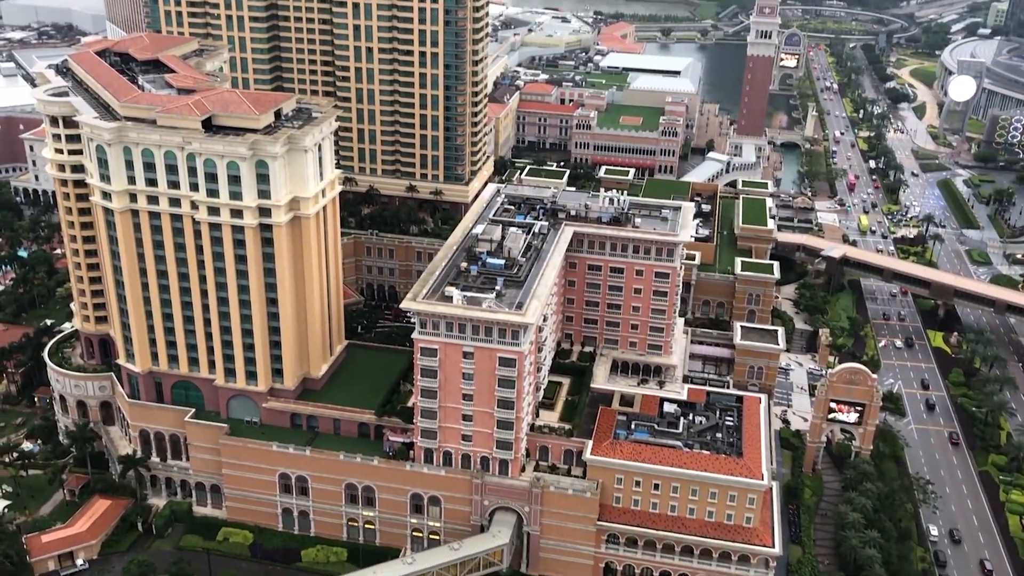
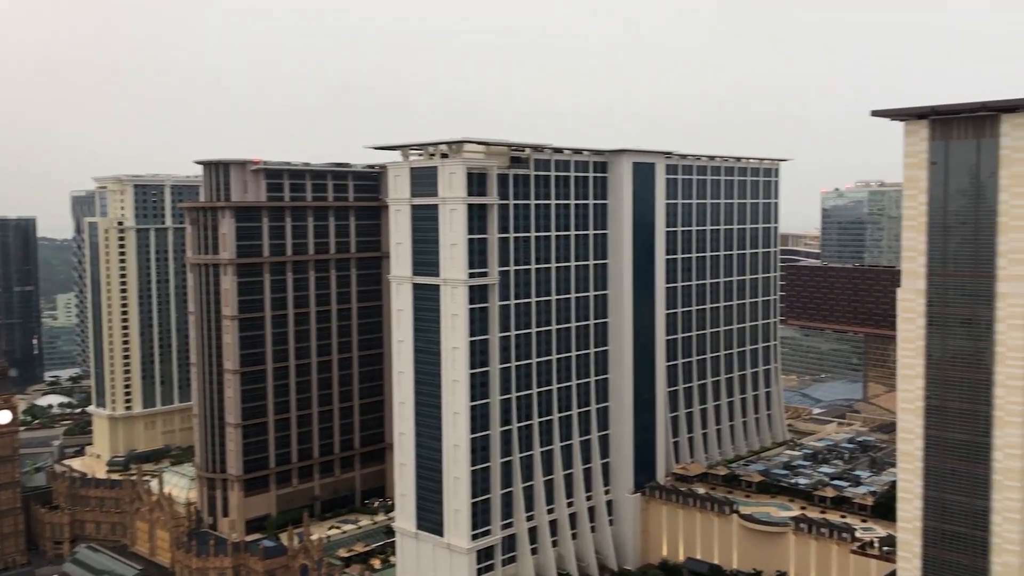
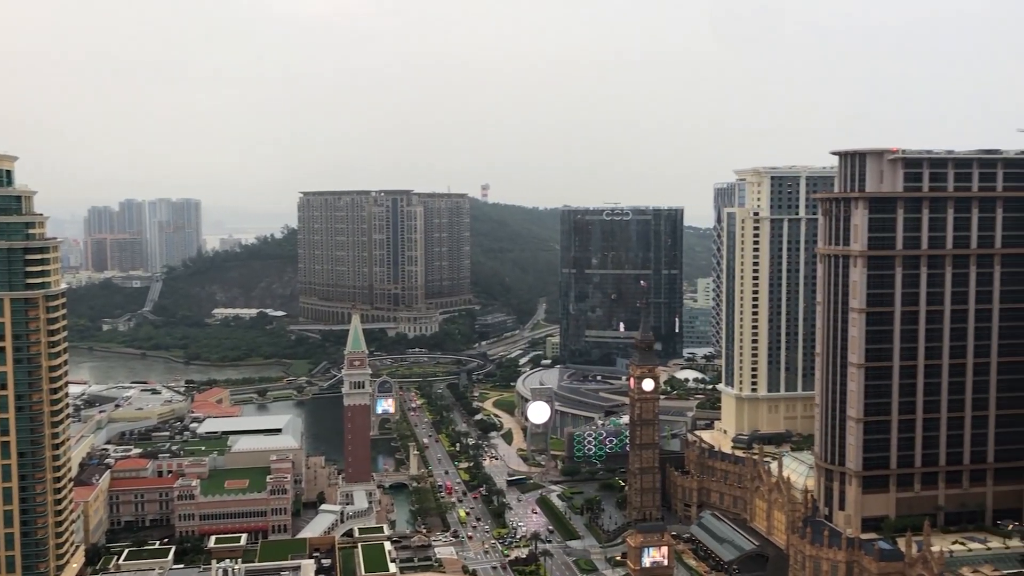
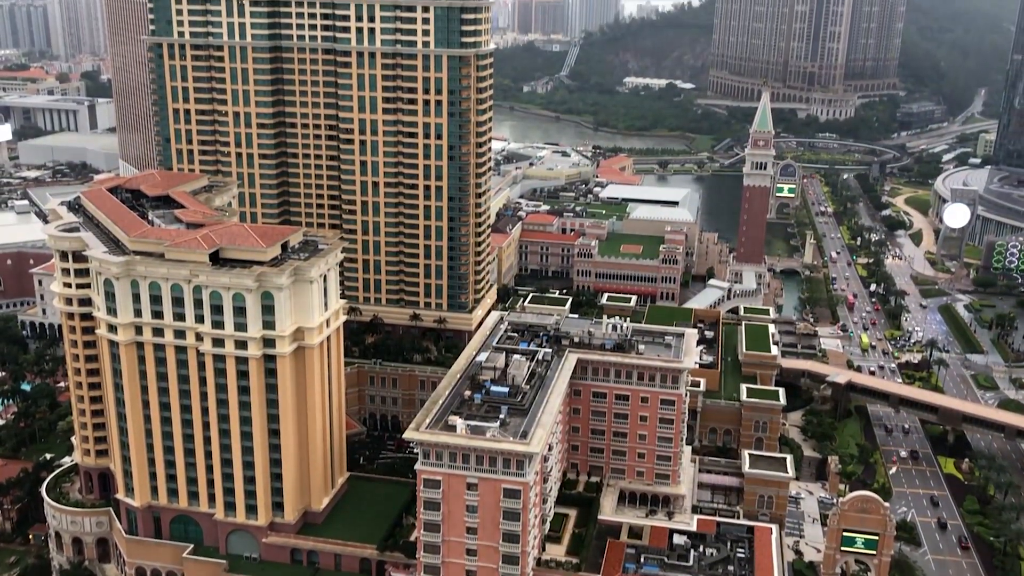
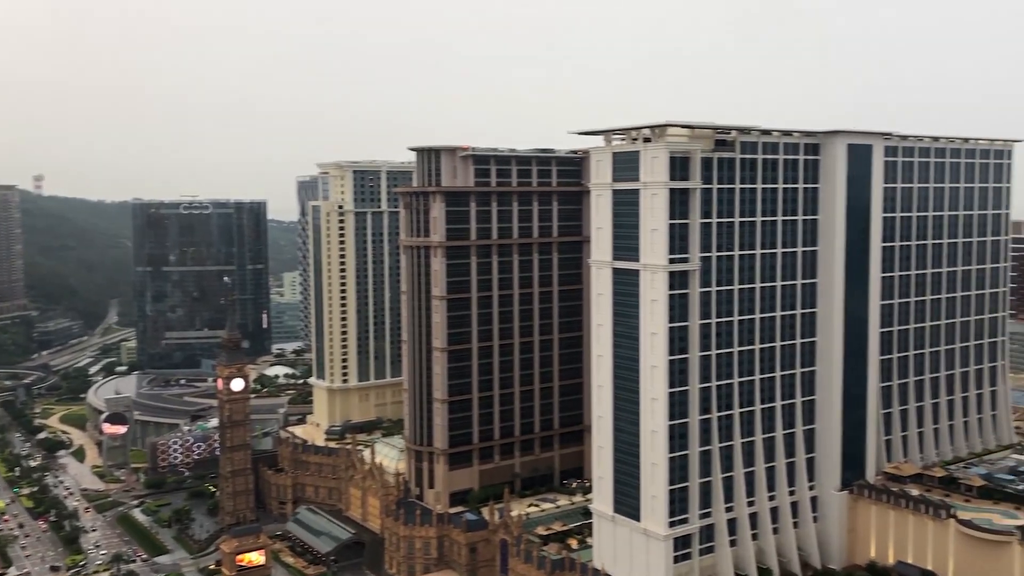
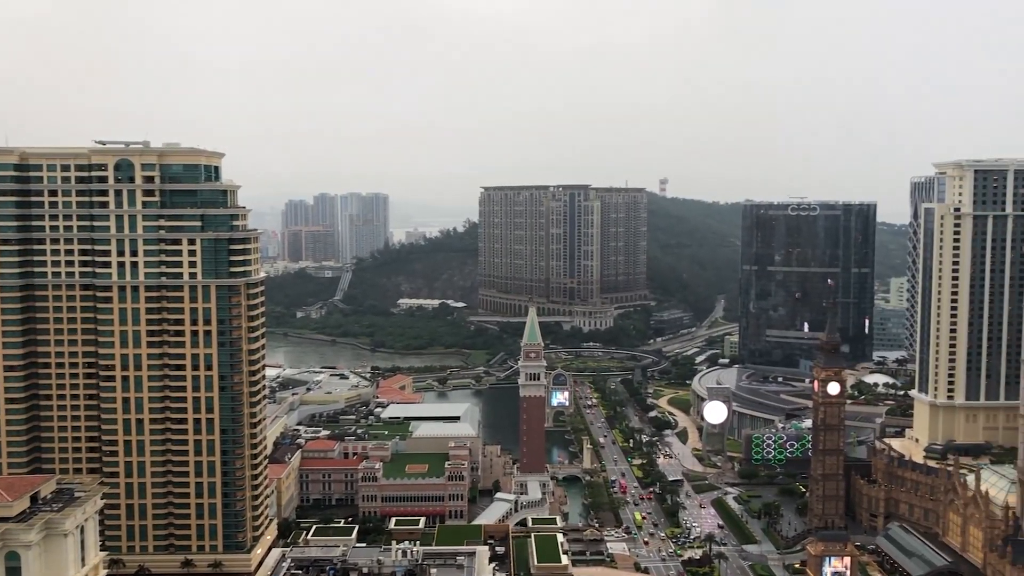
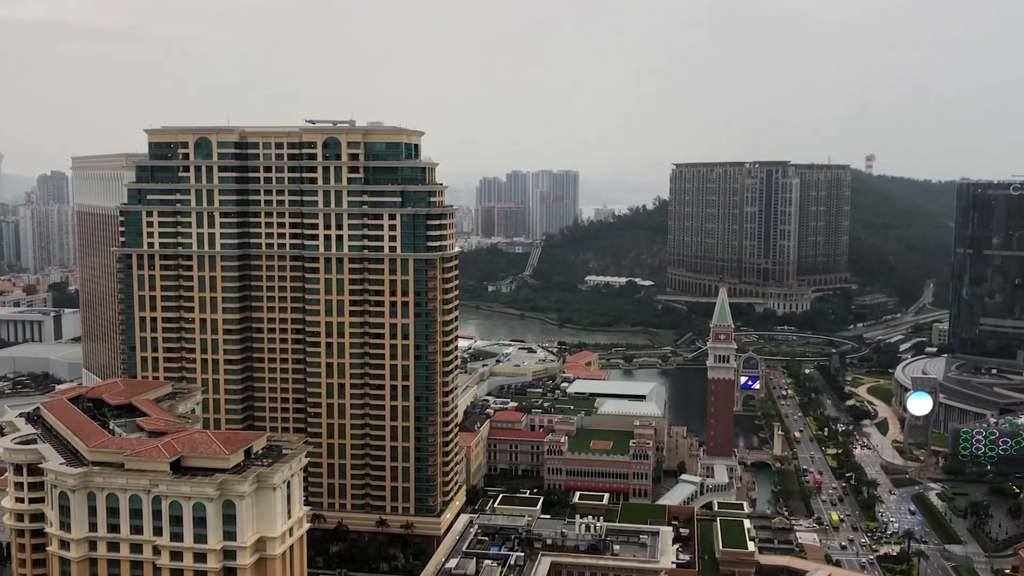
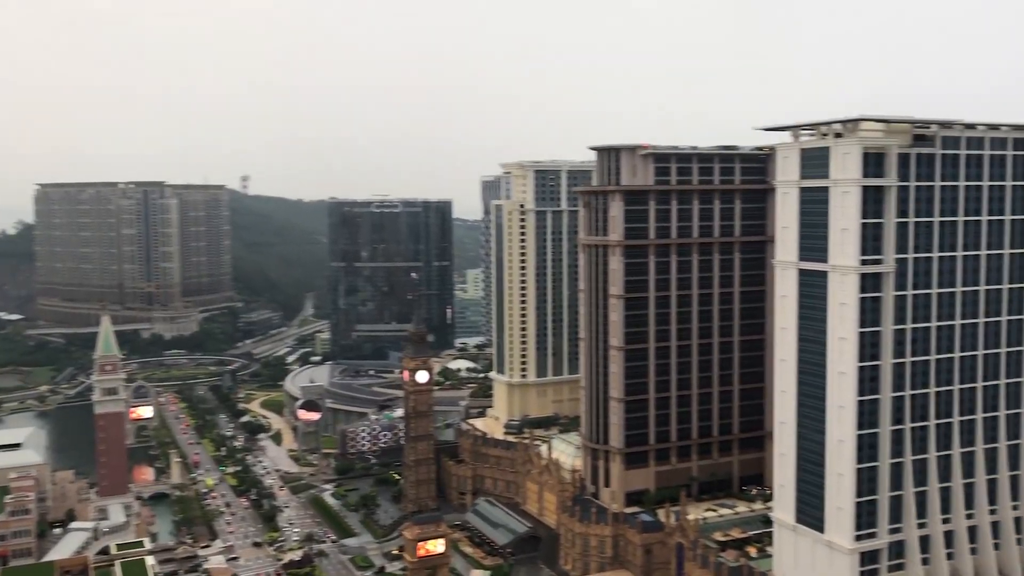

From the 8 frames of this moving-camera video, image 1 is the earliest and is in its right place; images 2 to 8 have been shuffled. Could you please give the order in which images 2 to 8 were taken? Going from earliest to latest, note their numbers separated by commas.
4, 7, 6, 3, 8, 5, 2
